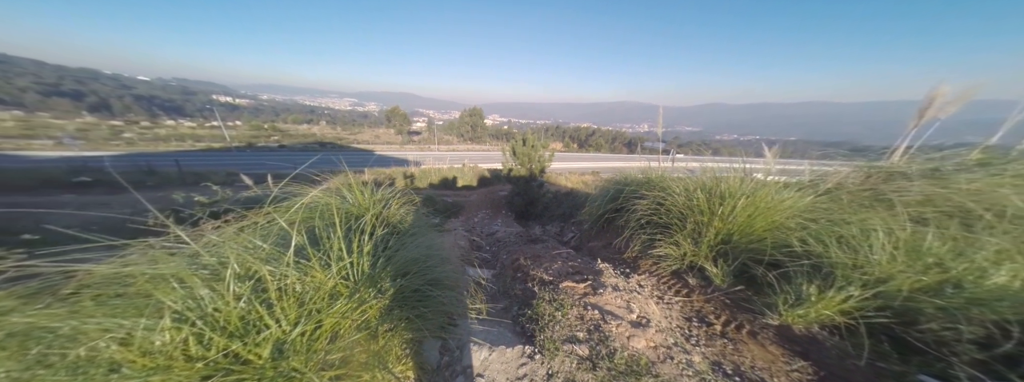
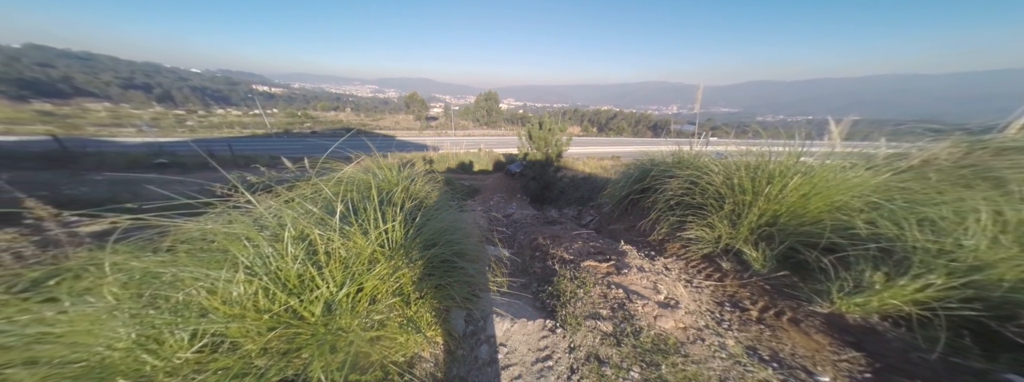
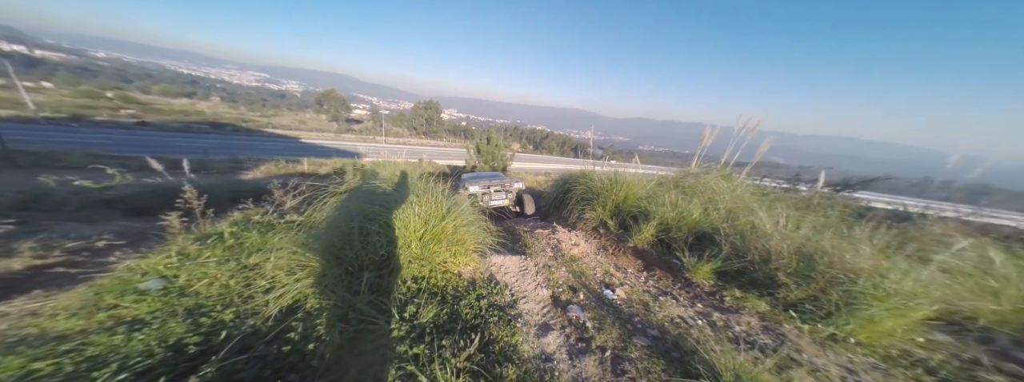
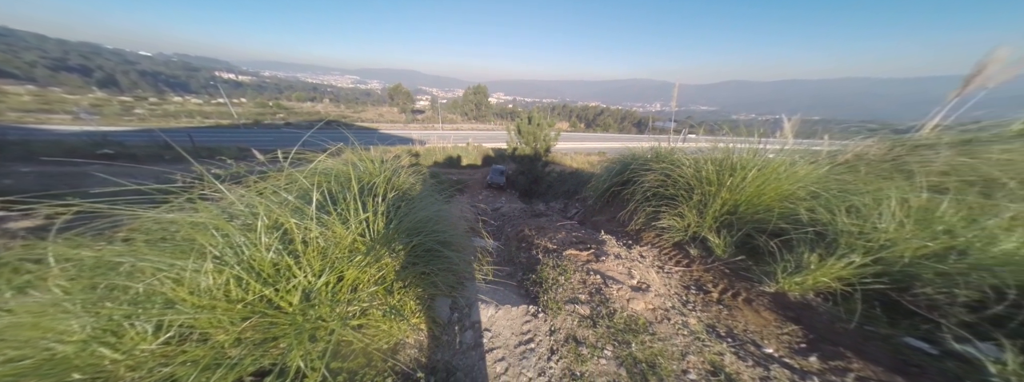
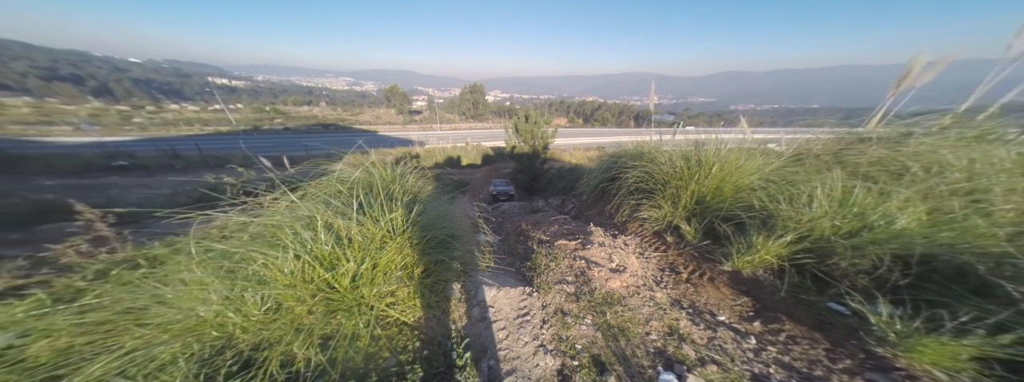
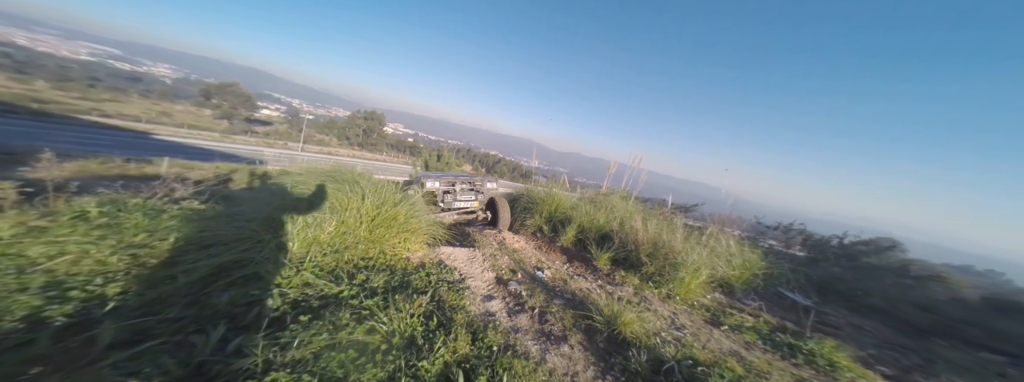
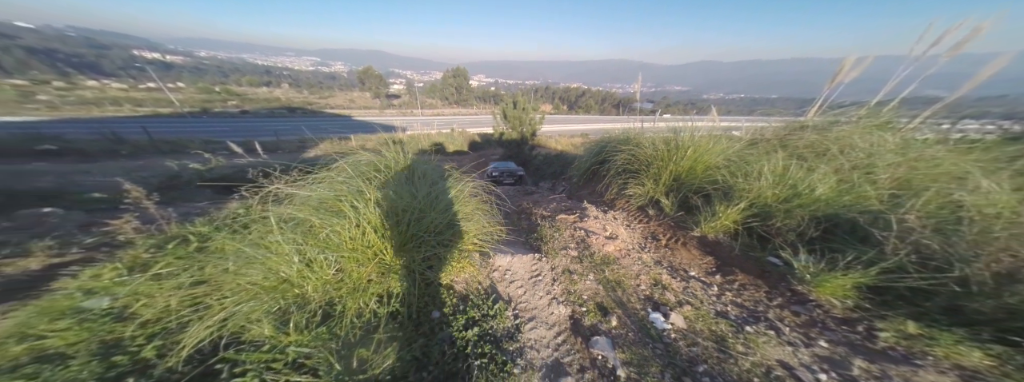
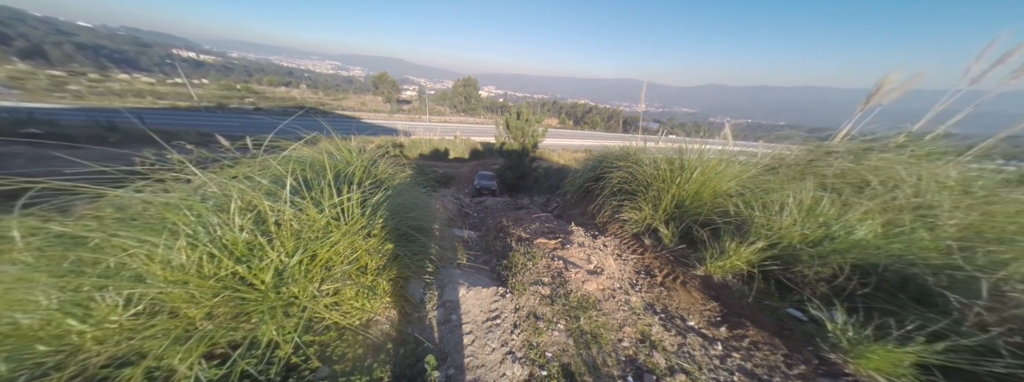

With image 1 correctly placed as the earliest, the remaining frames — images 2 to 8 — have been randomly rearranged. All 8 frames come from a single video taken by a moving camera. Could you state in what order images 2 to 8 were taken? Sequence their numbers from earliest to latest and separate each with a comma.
2, 4, 8, 5, 7, 3, 6
